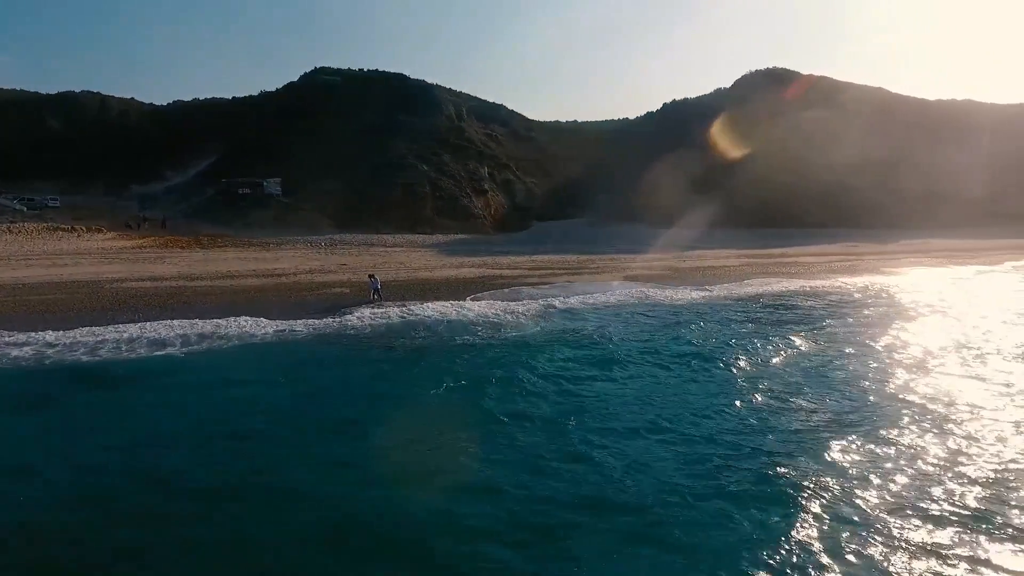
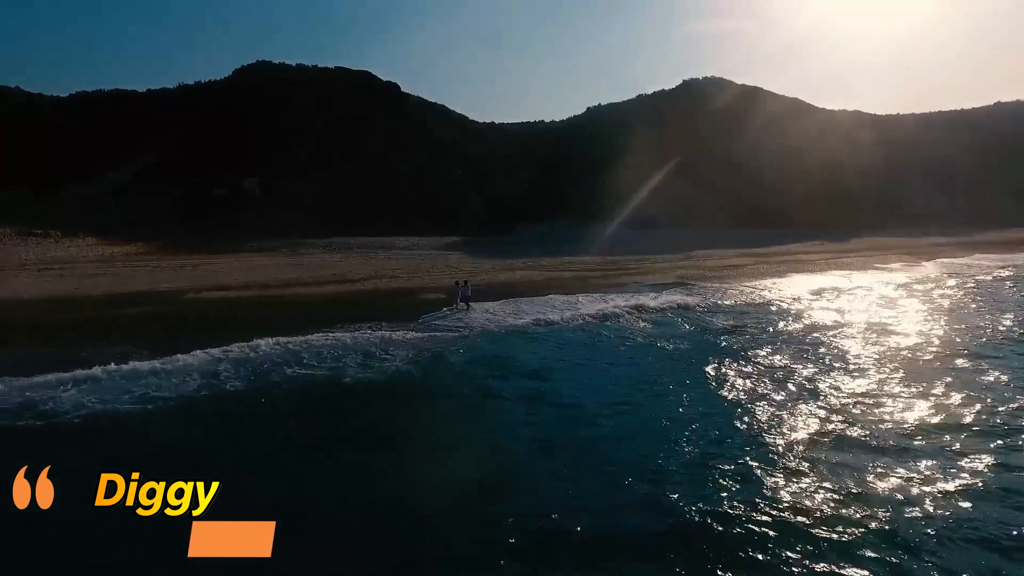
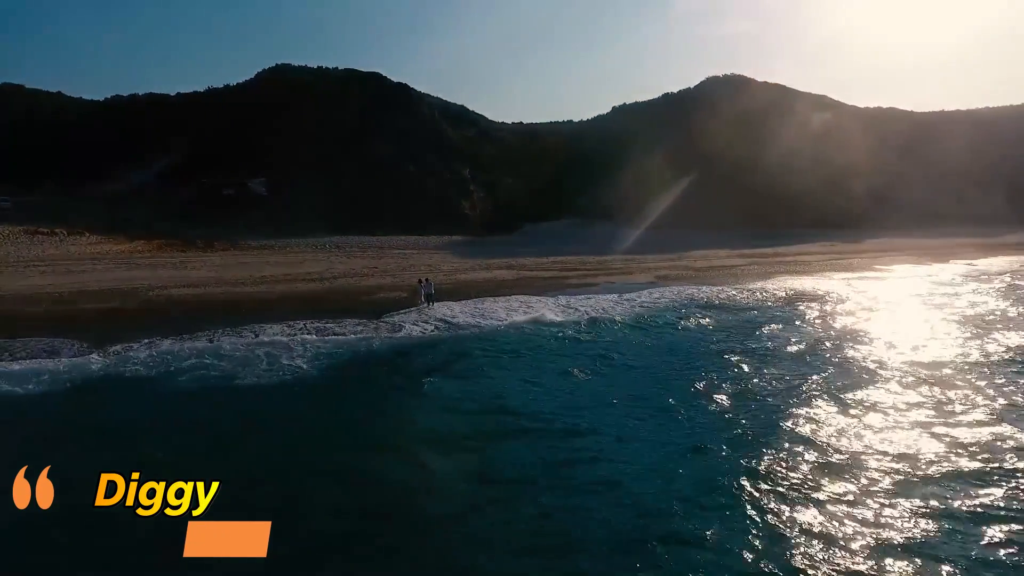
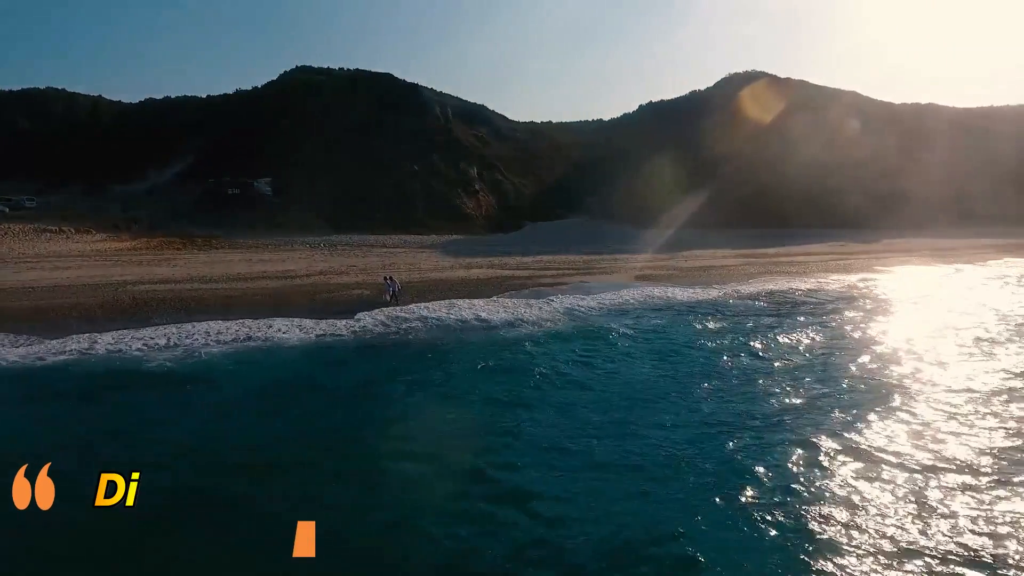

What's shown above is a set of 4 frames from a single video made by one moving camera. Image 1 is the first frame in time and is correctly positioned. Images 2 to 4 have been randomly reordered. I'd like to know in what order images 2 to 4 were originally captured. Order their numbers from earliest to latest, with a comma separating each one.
4, 3, 2
